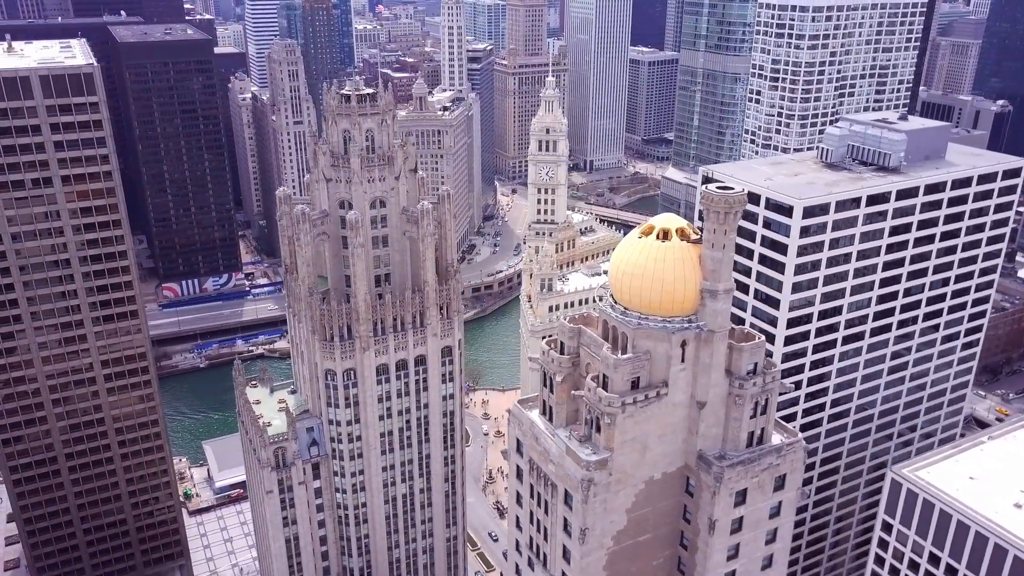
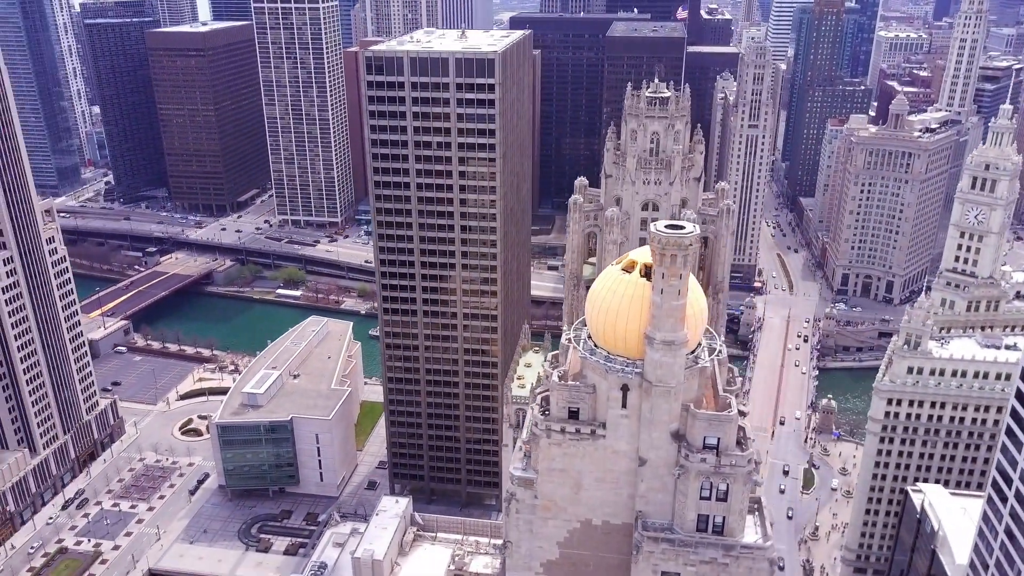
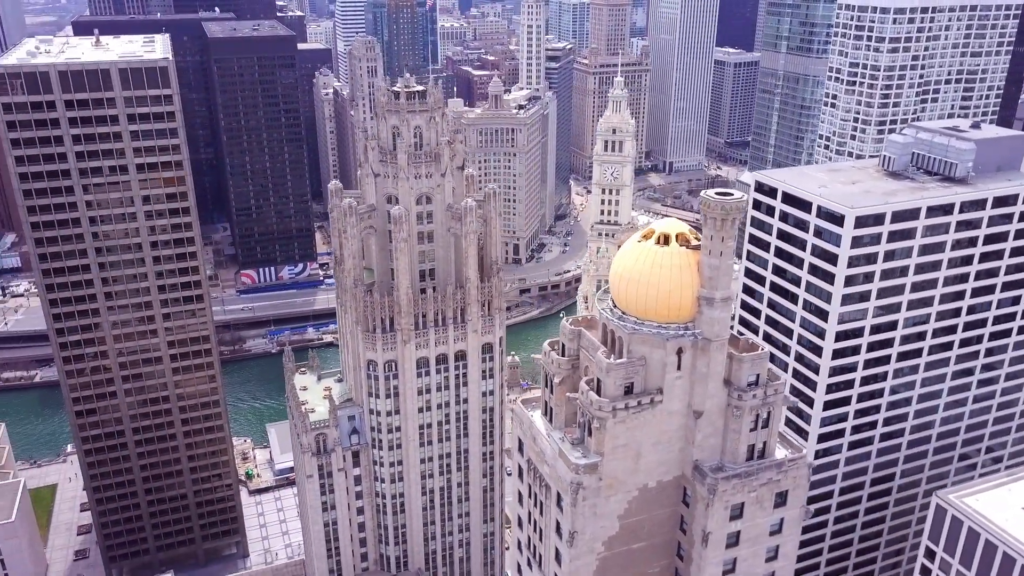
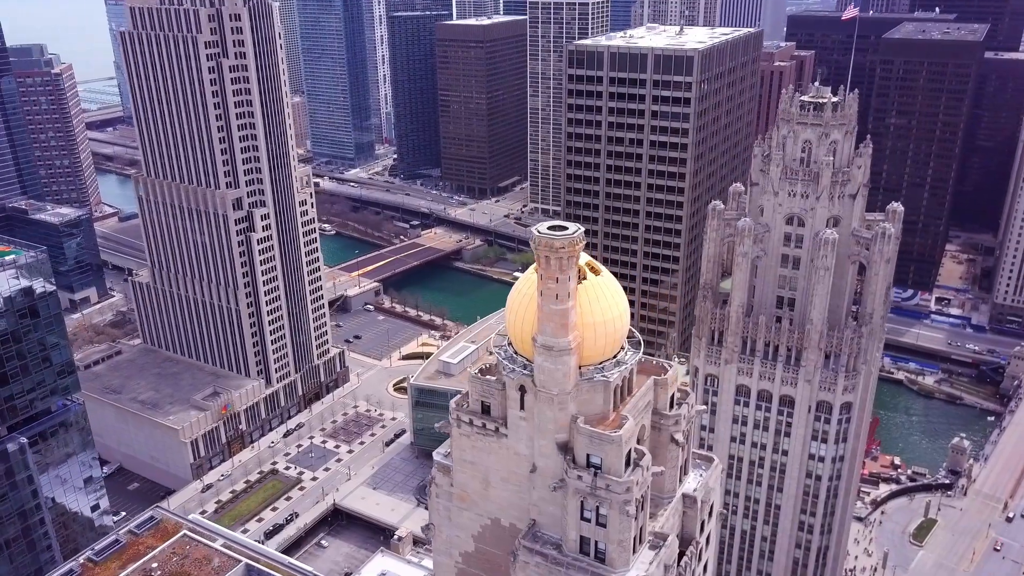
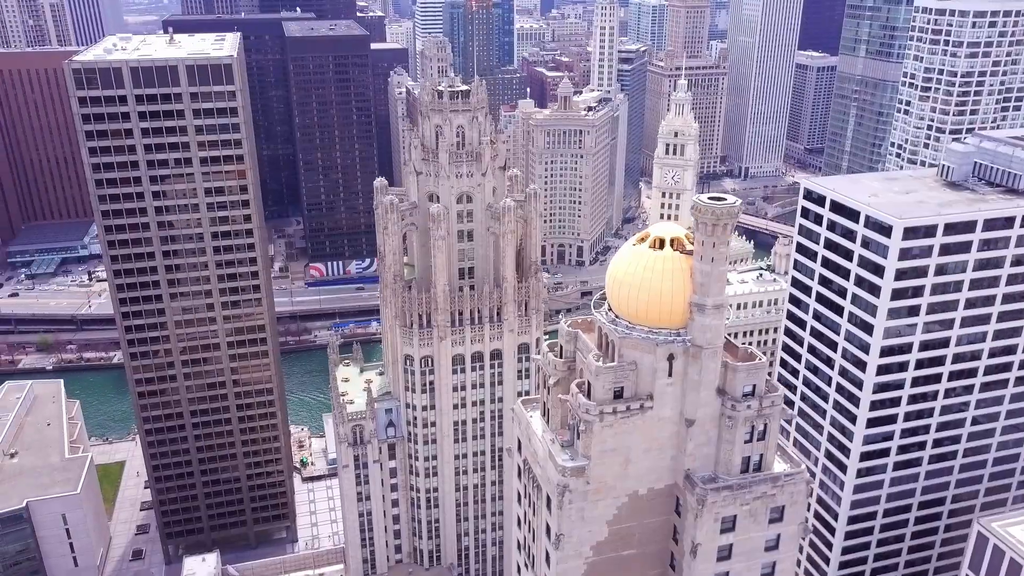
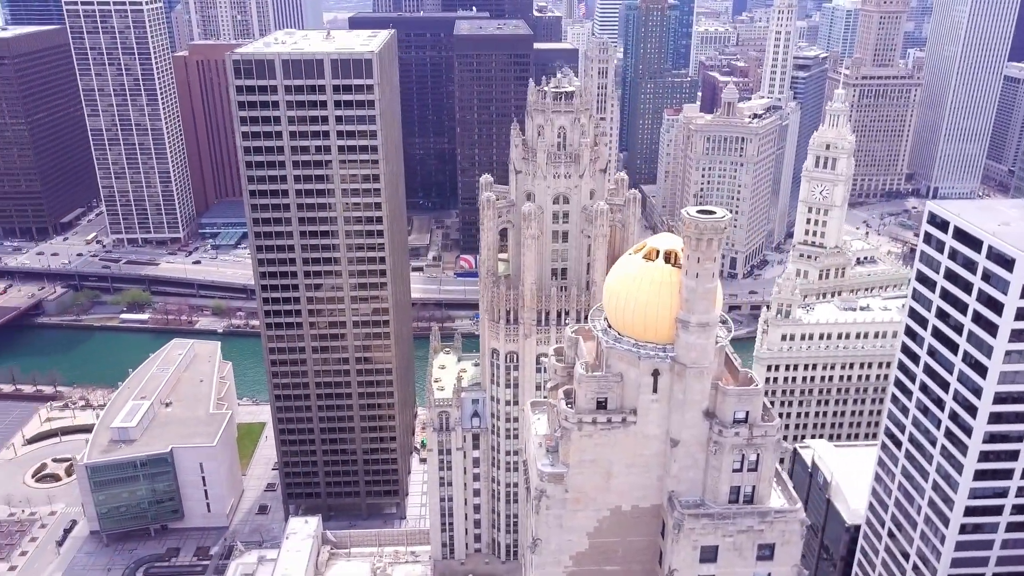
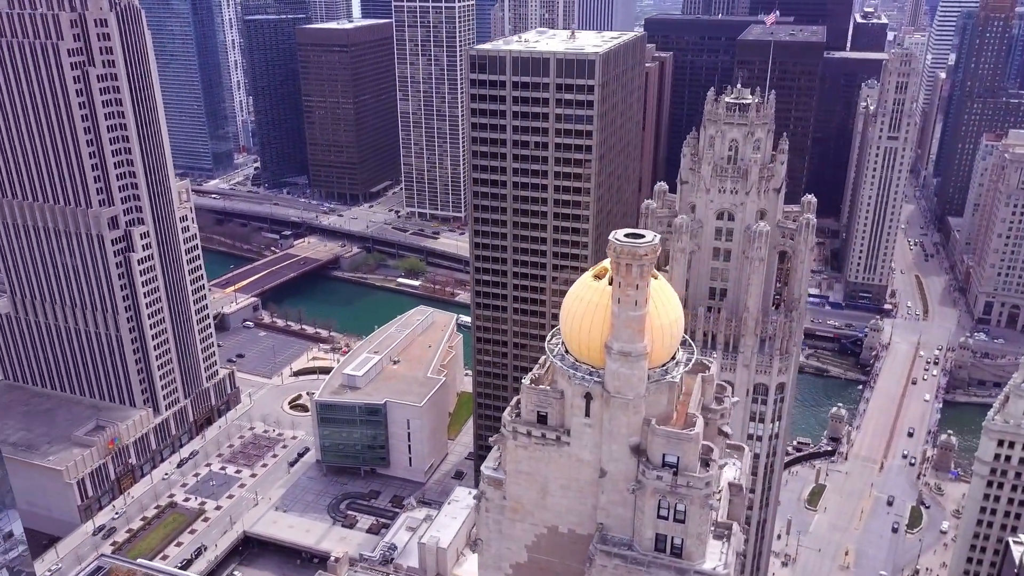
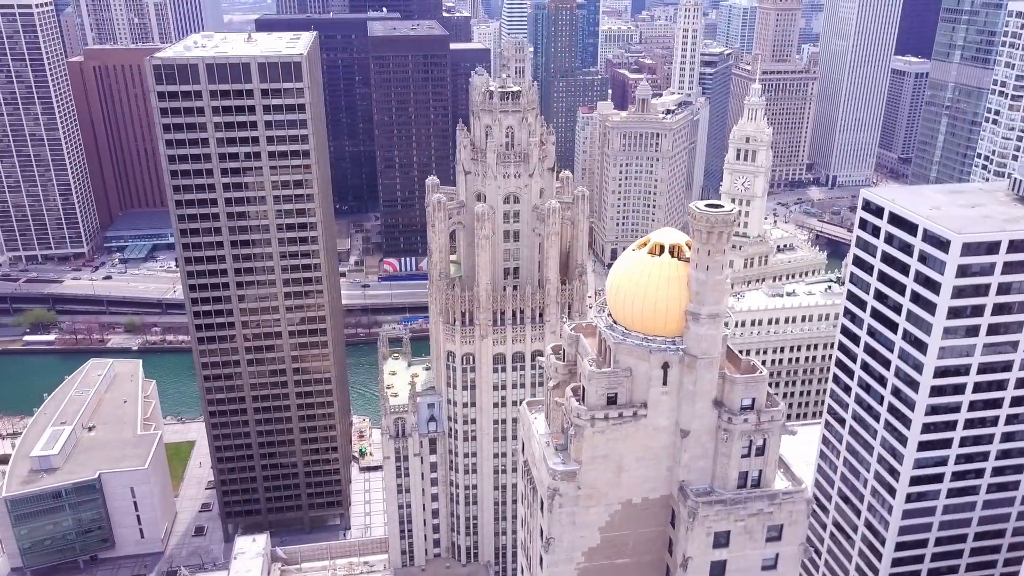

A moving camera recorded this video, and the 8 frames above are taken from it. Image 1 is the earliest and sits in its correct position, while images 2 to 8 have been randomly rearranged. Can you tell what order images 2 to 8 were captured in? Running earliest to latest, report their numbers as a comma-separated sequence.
3, 5, 8, 6, 2, 7, 4
